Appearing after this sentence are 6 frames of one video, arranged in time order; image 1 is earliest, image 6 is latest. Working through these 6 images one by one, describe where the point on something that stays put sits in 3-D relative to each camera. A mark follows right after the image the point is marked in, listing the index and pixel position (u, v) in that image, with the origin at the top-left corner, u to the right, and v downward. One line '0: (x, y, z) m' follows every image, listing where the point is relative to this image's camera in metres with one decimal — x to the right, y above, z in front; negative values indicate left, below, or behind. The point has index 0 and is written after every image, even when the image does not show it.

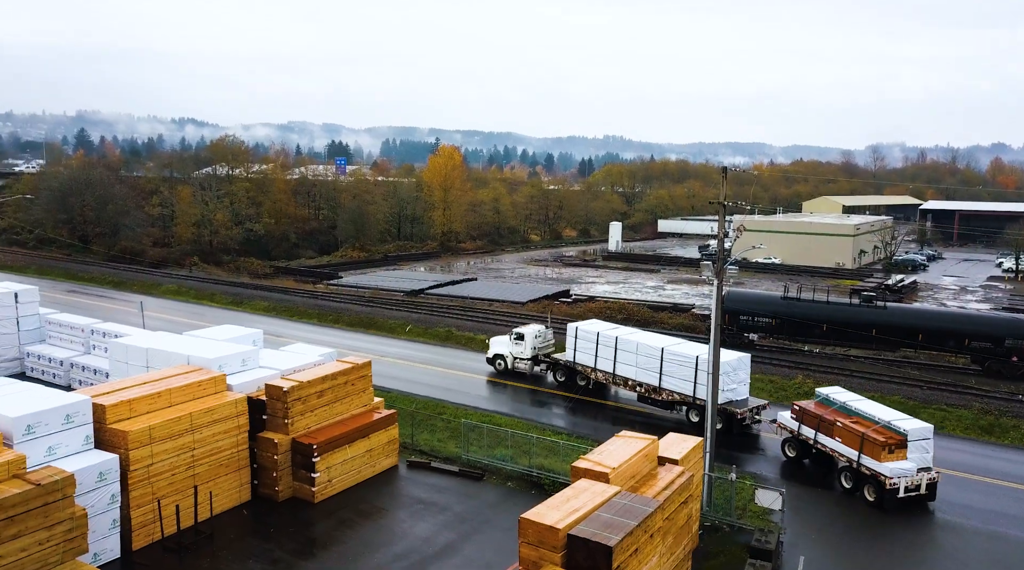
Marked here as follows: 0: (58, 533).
0: (-8.8, -4.8, +16.4) m
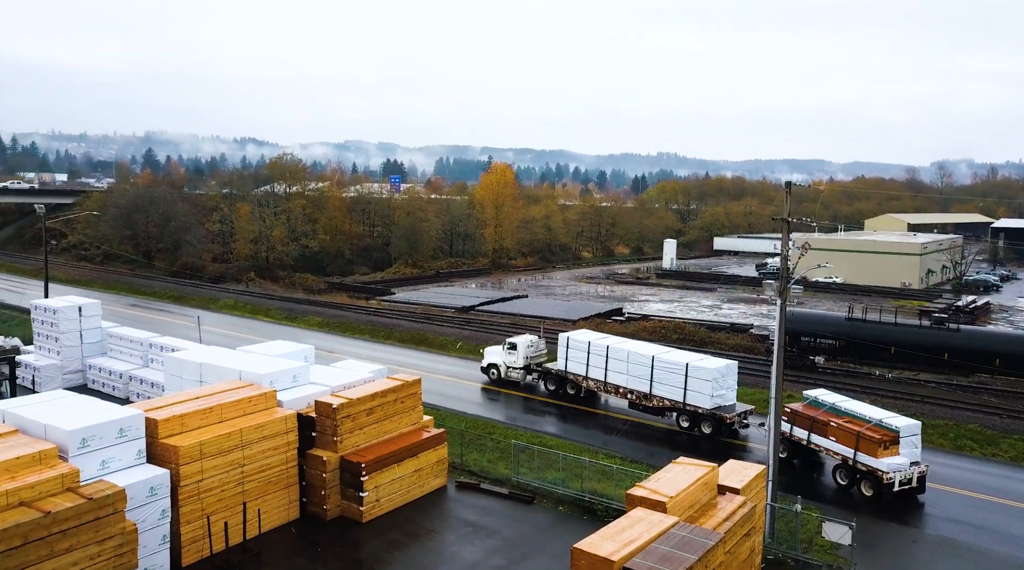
0: (-7.8, -5.1, +16.4) m
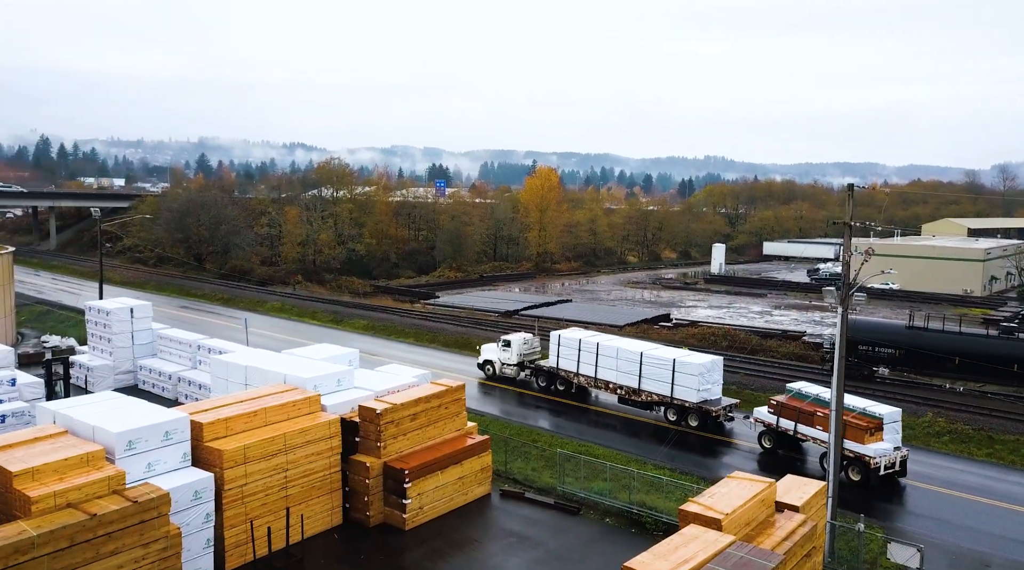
0: (-7.0, -5.2, +16.3) m
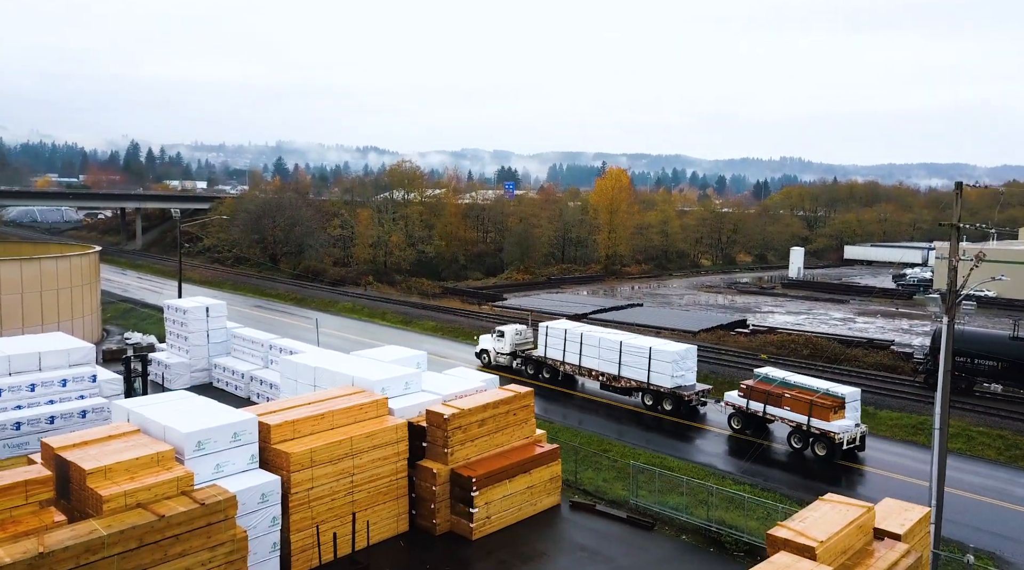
0: (-5.6, -5.2, +16.2) m
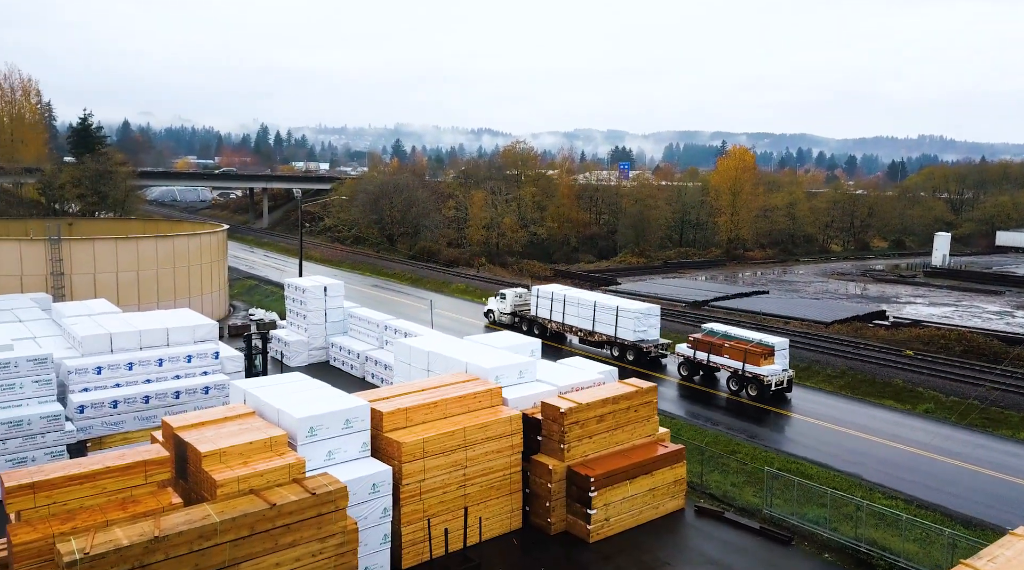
0: (-3.4, -4.9, +15.8) m
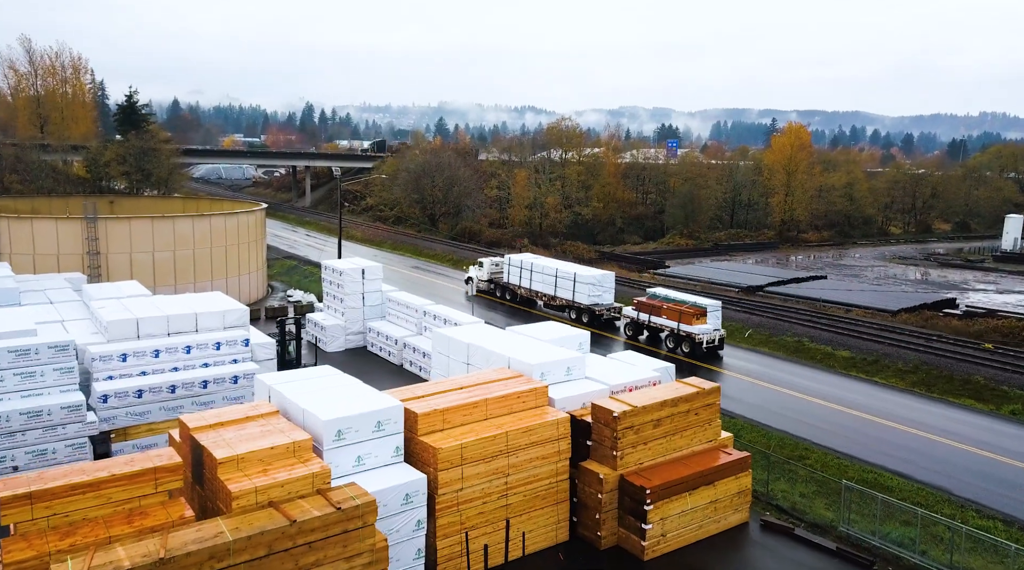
0: (-2.6, -4.7, +14.2) m
